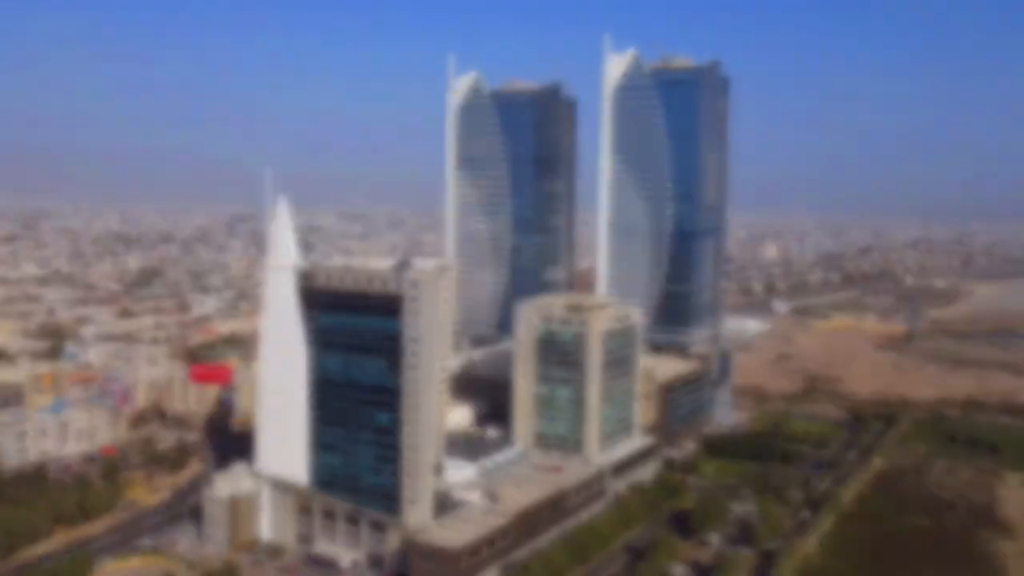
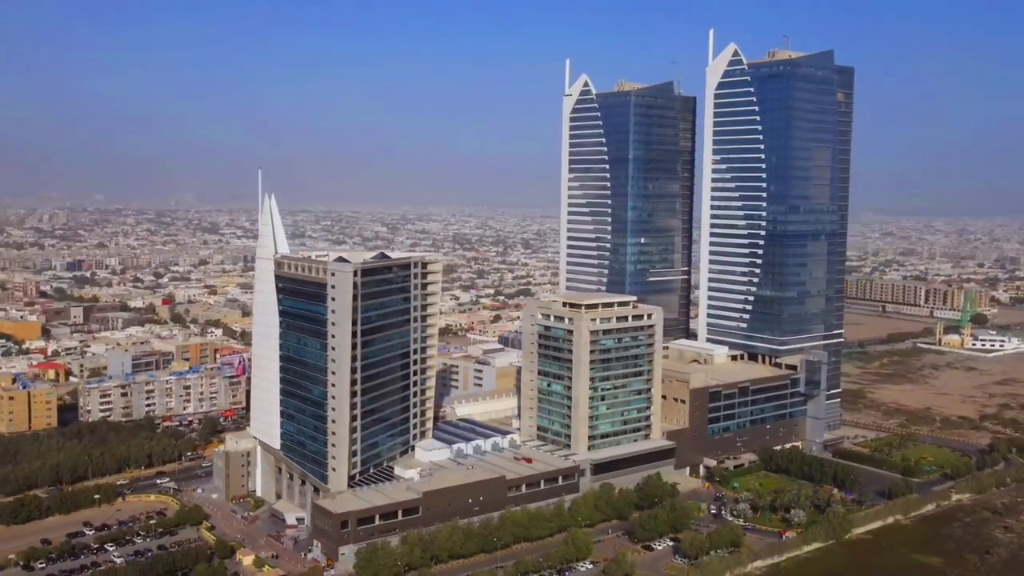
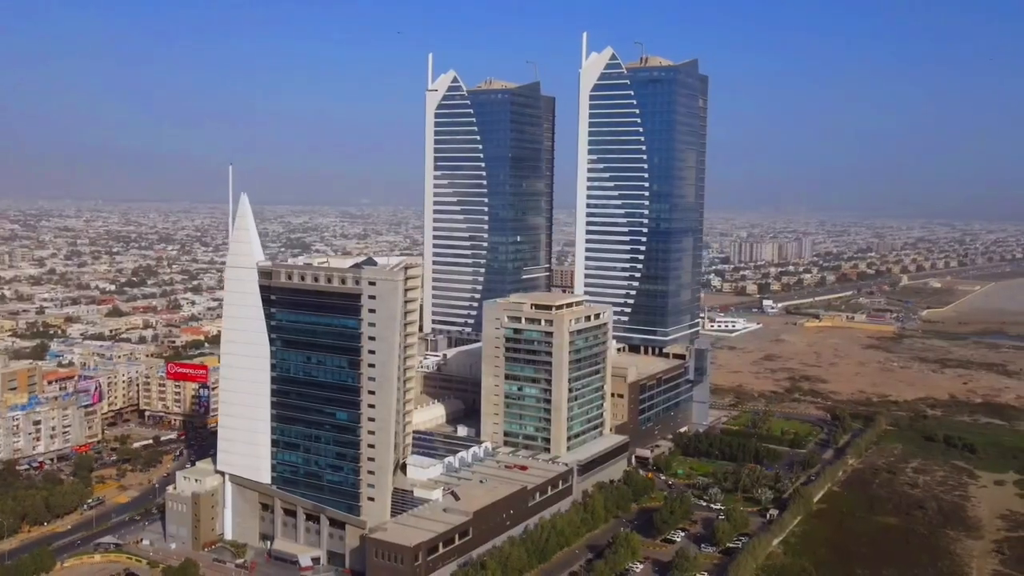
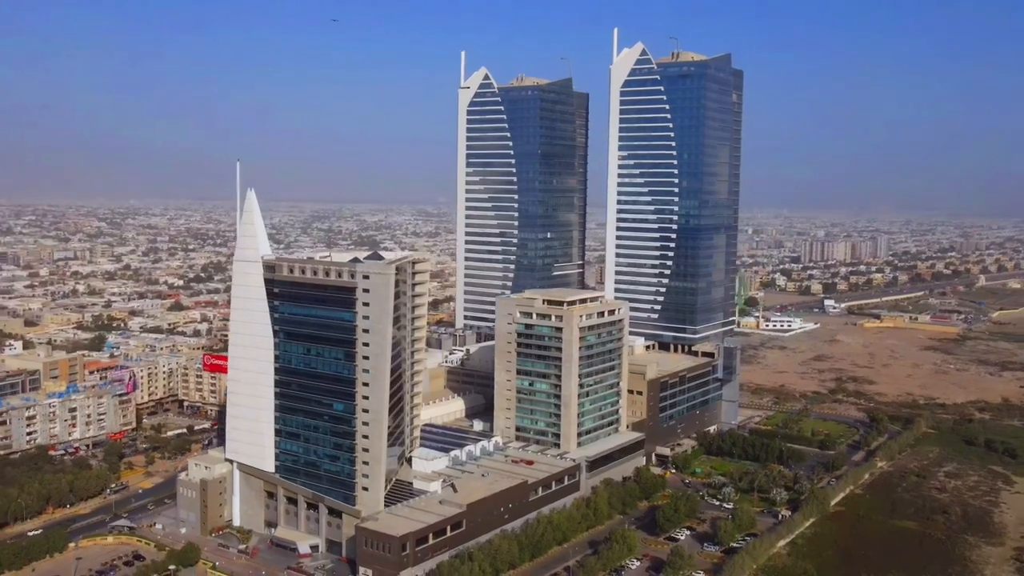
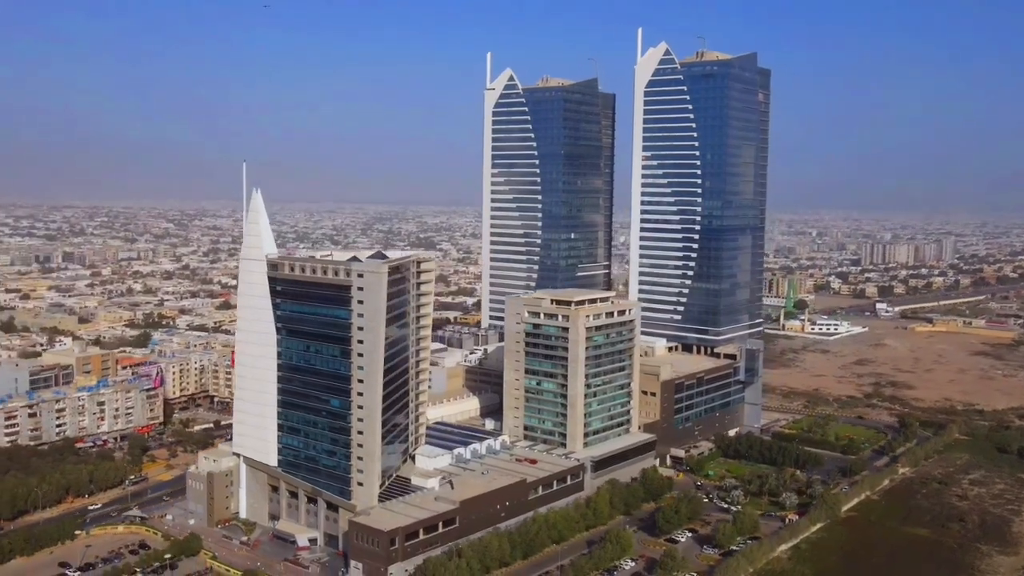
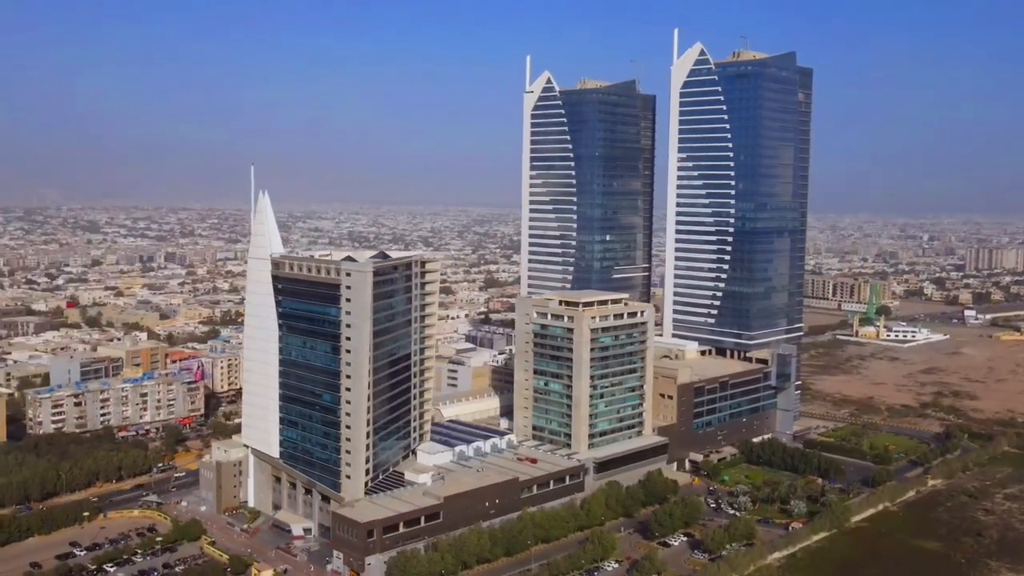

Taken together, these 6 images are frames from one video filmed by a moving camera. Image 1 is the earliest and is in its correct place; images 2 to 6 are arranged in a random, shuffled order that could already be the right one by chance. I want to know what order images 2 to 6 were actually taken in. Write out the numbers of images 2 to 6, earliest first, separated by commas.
3, 4, 5, 6, 2
